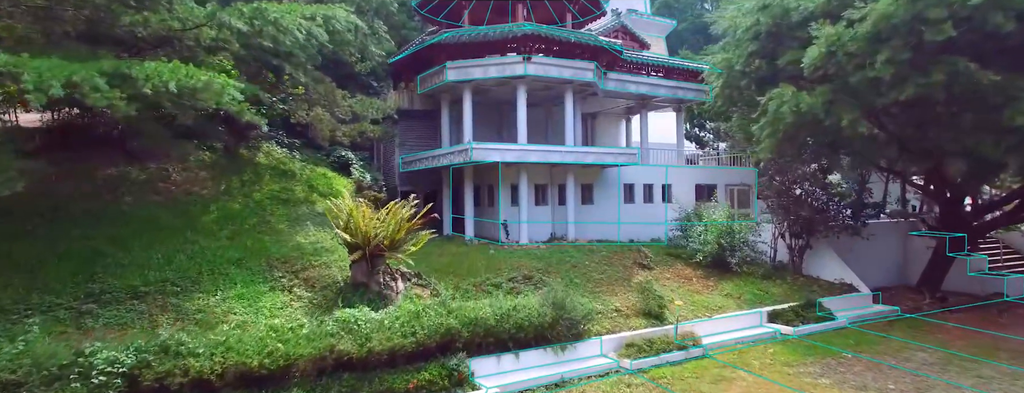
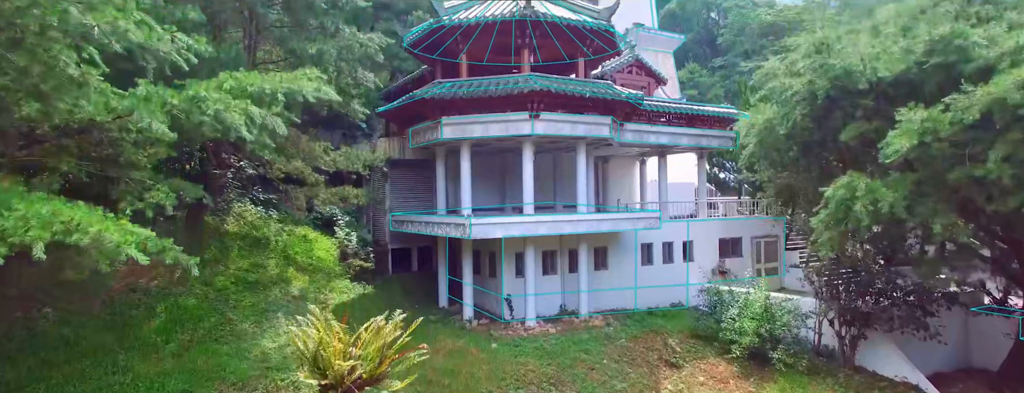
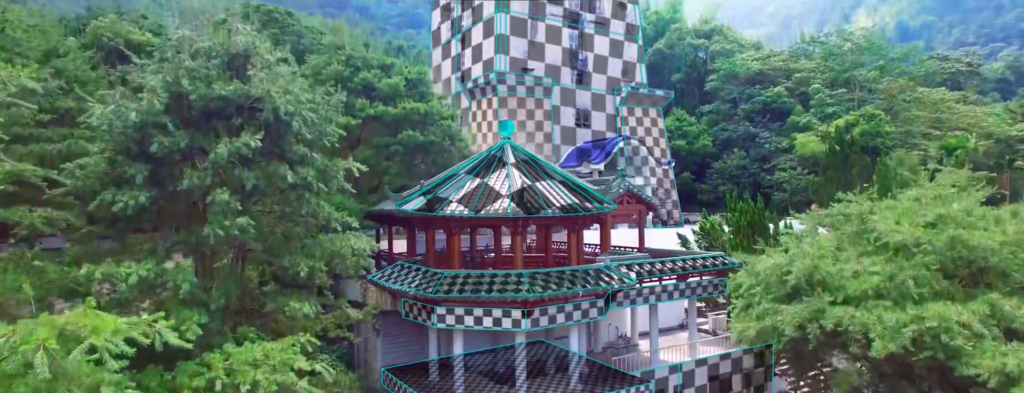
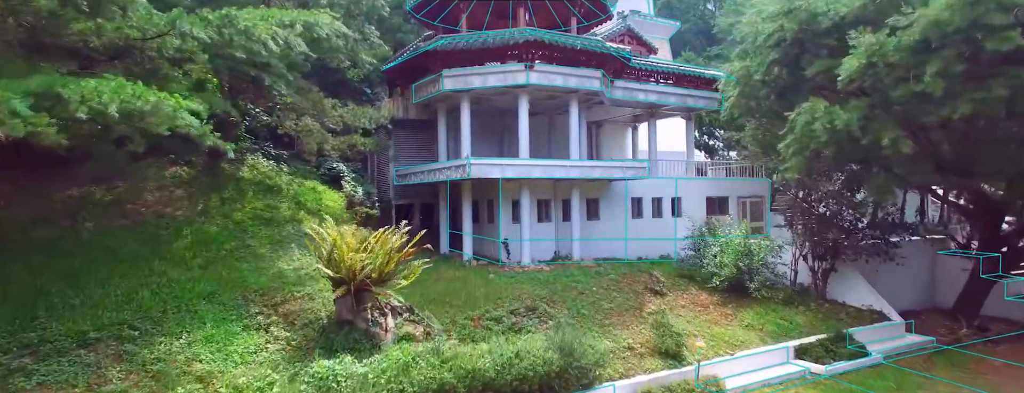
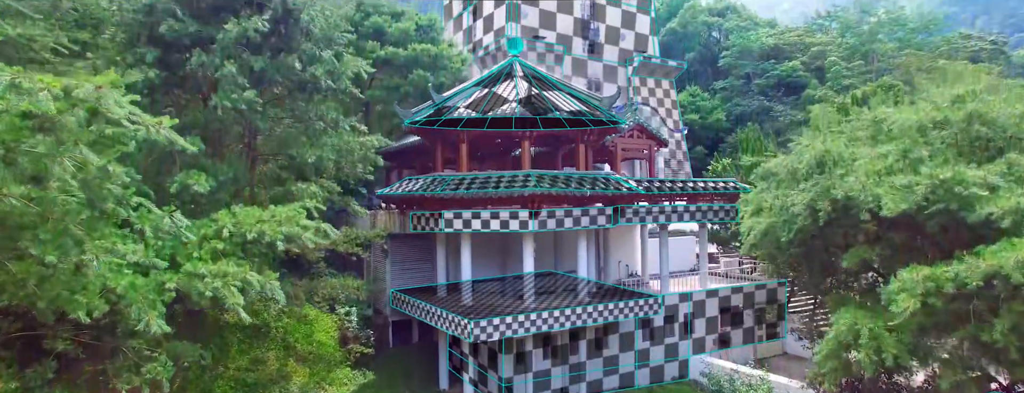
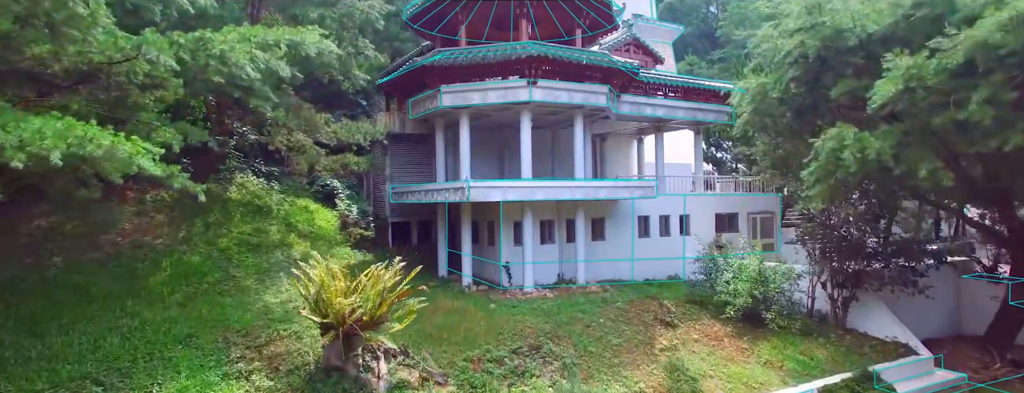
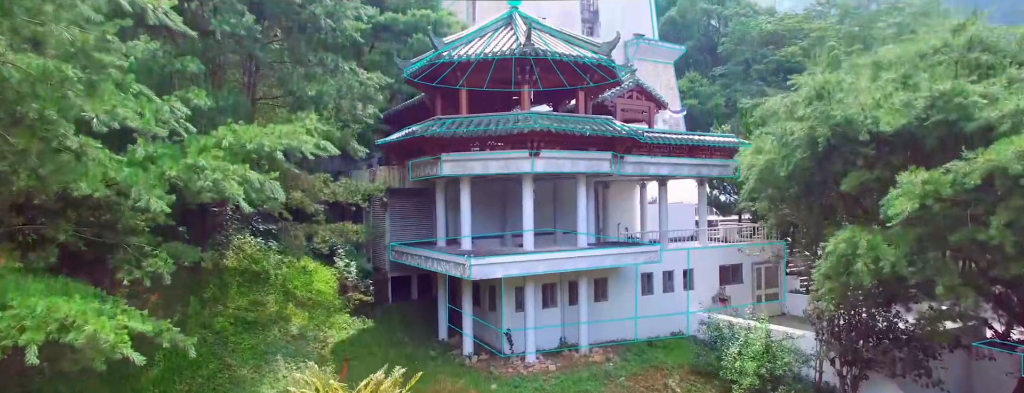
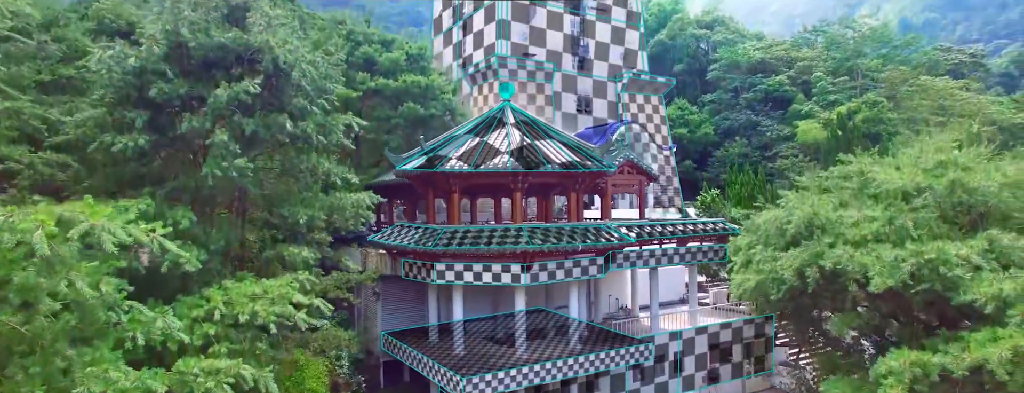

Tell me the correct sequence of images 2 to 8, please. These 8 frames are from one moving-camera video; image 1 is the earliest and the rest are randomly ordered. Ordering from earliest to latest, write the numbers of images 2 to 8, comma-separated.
4, 6, 2, 7, 5, 8, 3
